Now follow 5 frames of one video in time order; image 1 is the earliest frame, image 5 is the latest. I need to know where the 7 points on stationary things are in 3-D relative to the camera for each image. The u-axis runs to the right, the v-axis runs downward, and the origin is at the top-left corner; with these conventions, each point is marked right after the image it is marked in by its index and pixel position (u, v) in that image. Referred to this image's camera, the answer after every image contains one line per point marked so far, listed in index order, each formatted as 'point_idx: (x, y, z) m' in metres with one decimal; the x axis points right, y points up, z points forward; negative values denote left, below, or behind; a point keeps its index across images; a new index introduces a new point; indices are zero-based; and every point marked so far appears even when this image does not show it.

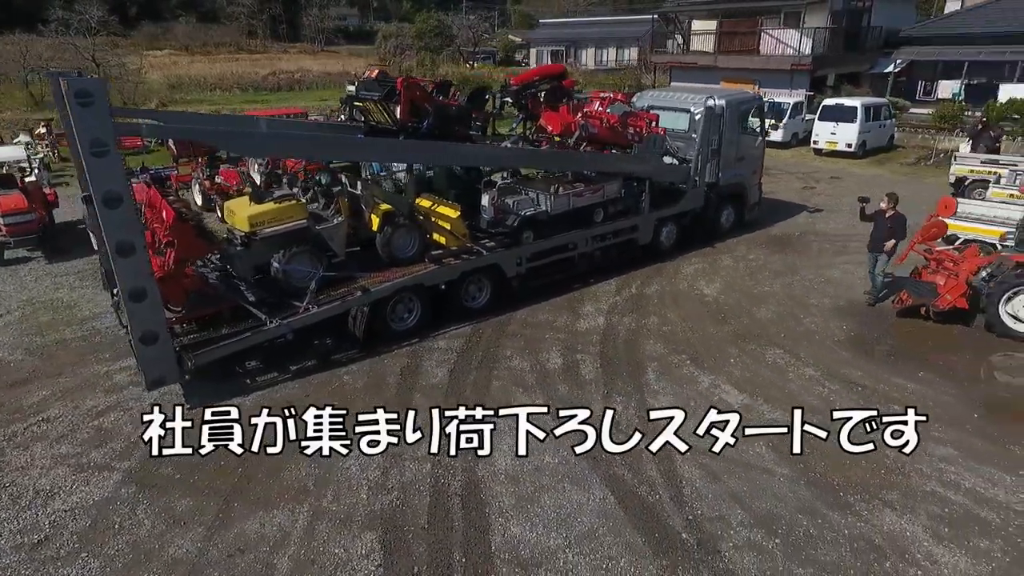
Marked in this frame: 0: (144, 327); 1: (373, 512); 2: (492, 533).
0: (-3.1, -0.3, +5.1) m
1: (-1.0, -1.6, +4.3) m
2: (-0.1, -1.6, +4.1) m
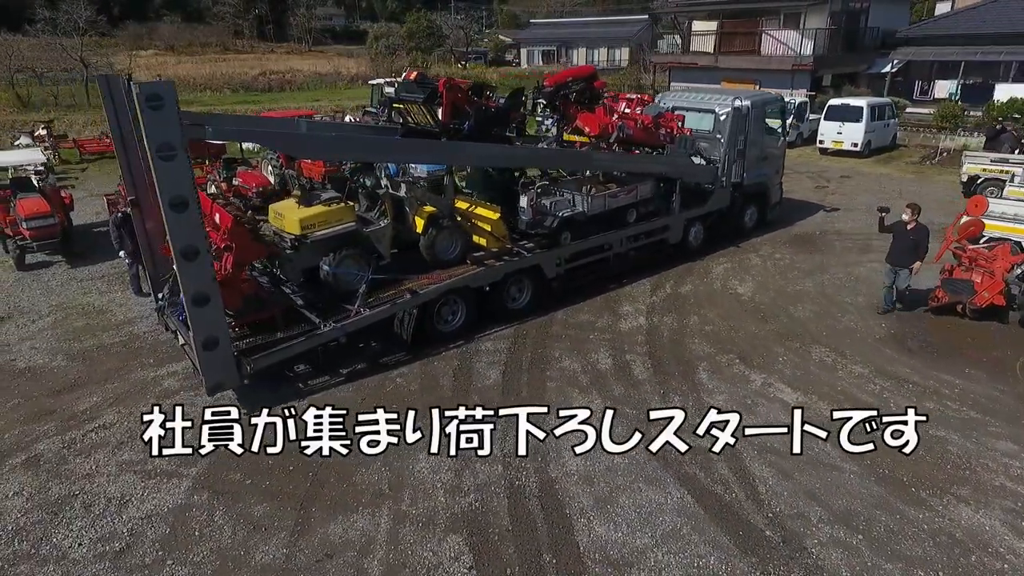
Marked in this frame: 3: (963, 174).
0: (-2.5, -0.4, +5.0) m
1: (-0.4, -1.6, +4.3) m
2: (+0.4, -1.7, +4.1) m
3: (+8.7, +2.2, +11.7) m
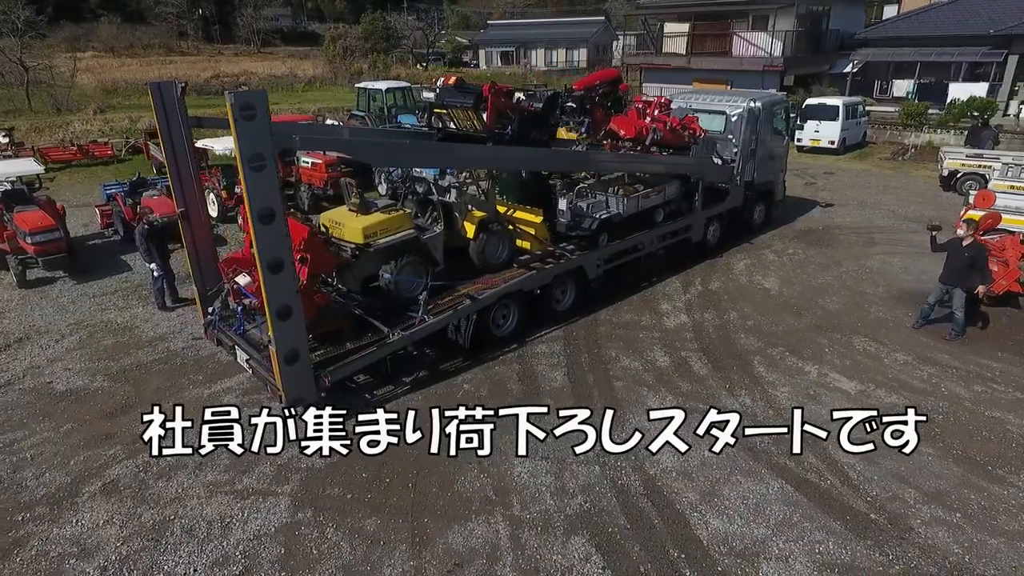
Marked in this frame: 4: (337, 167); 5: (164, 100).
0: (-1.8, -0.5, +4.9) m
1: (+0.4, -1.6, +4.4) m
2: (+1.3, -1.7, +4.2) m
3: (+8.8, +2.4, +12.4) m
4: (-3.5, +2.4, +12.3) m
5: (-3.2, +1.7, +5.5) m
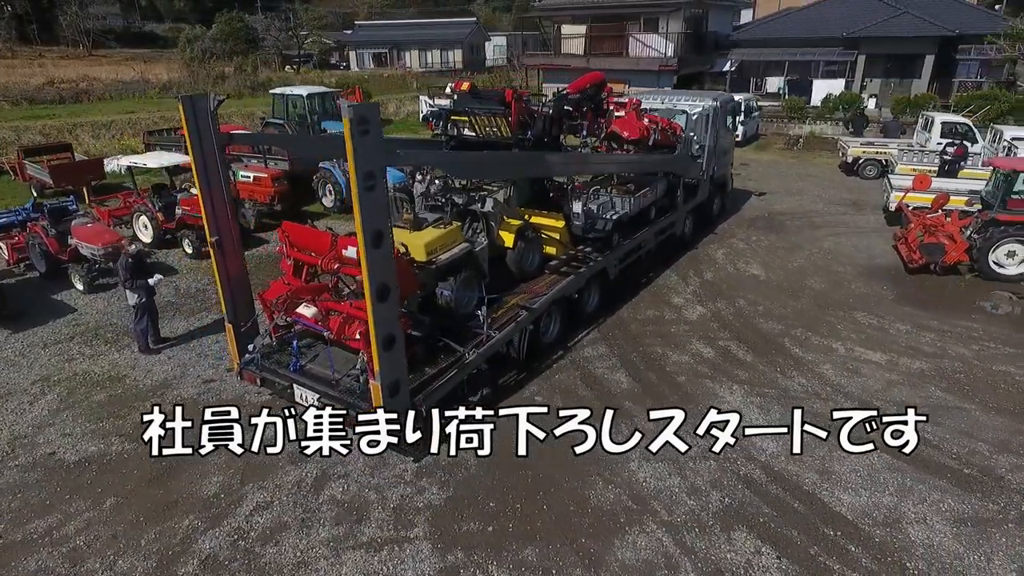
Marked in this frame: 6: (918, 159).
0: (-0.9, -0.7, +4.5) m
1: (+1.5, -1.6, +4.4) m
2: (+2.4, -1.6, +4.5) m
3: (+7.7, +3.0, +14.0) m
4: (-4.3, +2.0, +11.4) m
5: (-2.5, +1.4, +4.8) m
6: (+8.4, +2.7, +12.7) m
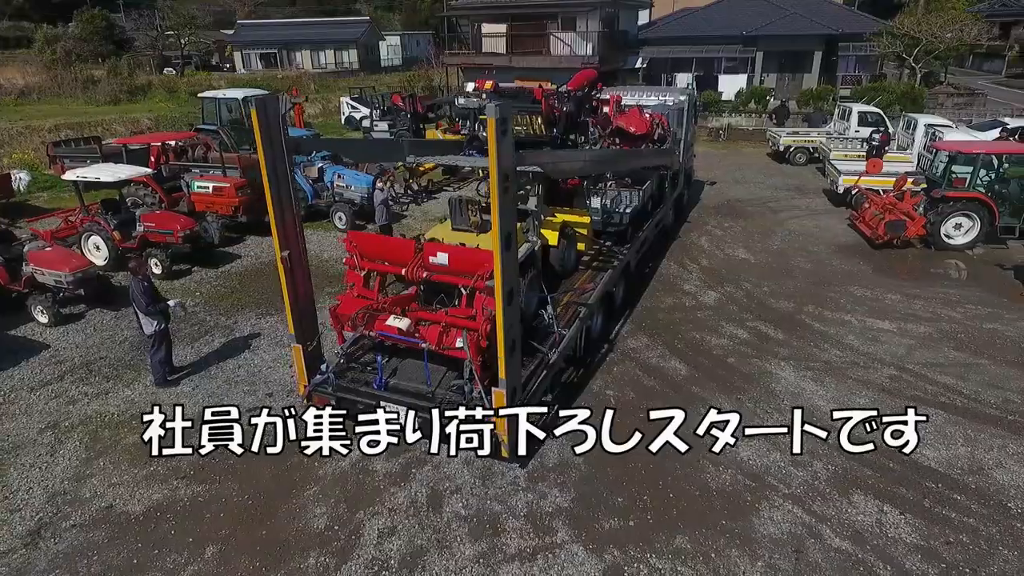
0: (0.0, -0.7, +4.4) m
1: (+2.4, -1.5, +4.7) m
2: (+3.3, -1.4, +4.9) m
3: (+6.7, +3.5, +15.2) m
4: (-4.6, +1.7, +10.6) m
5: (-1.8, +1.2, +4.4) m
6: (+7.6, +3.3, +14.0) m
